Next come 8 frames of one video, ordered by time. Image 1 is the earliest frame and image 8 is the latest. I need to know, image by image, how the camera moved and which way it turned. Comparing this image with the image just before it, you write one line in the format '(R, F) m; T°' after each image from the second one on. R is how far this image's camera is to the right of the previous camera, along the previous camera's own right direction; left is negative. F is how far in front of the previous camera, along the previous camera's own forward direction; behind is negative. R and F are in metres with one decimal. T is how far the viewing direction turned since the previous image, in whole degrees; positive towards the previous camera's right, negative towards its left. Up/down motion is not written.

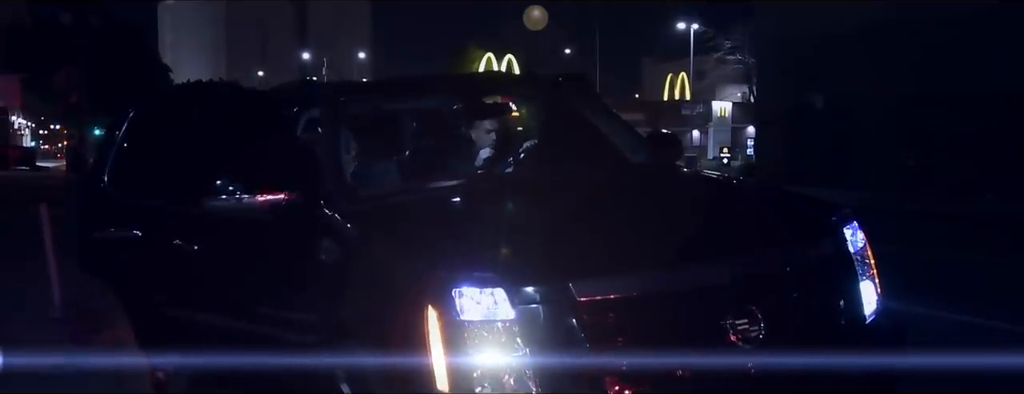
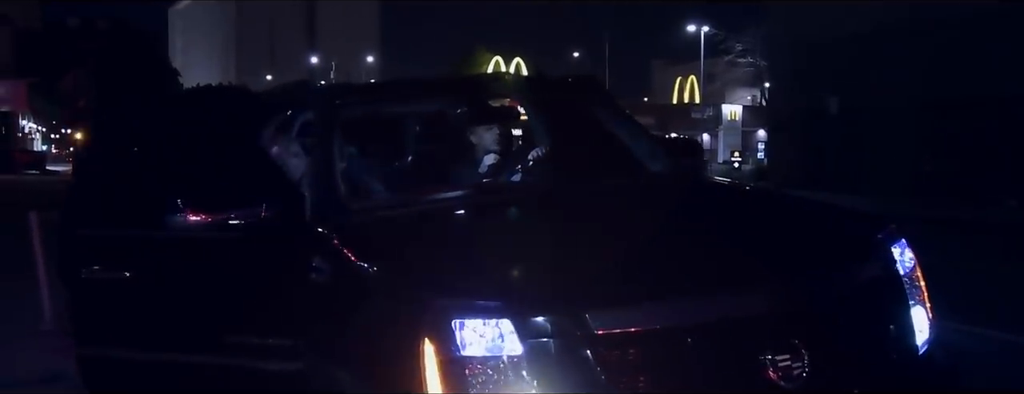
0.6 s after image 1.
(0.0, +0.3) m; 0°
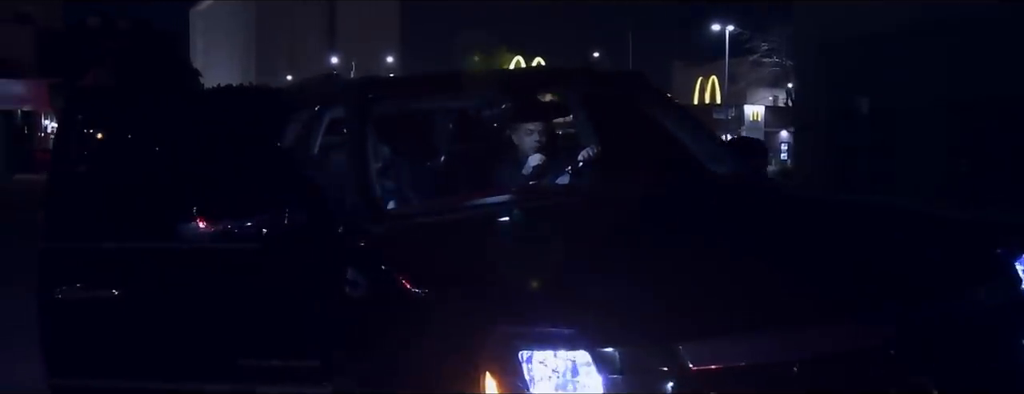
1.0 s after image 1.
(-0.1, +0.3) m; -1°
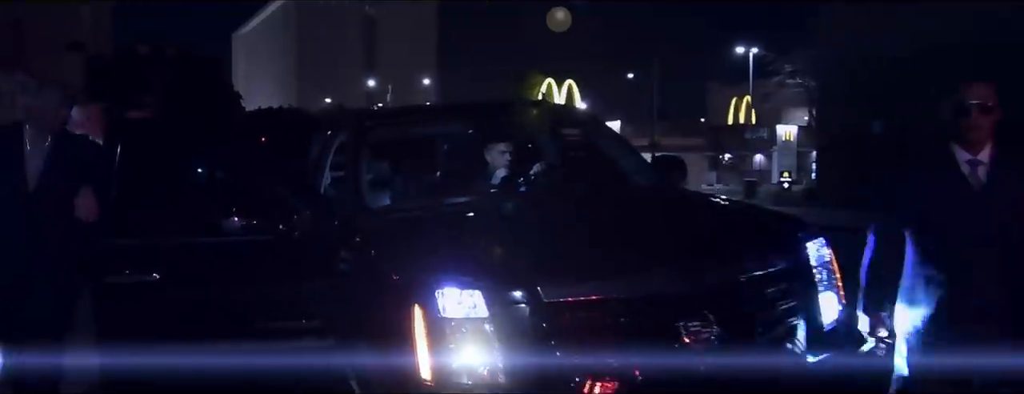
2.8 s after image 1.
(+0.2, -0.9) m; -2°
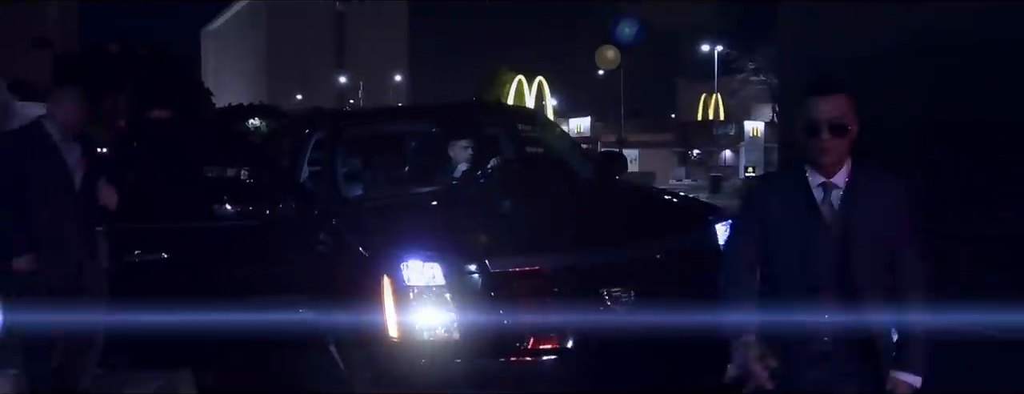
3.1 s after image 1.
(0.0, -0.5) m; +1°
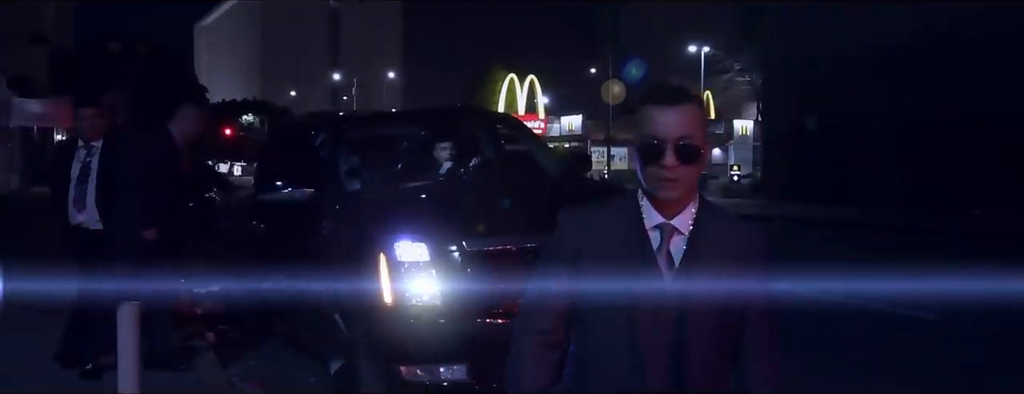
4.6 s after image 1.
(+0.1, -0.7) m; 0°
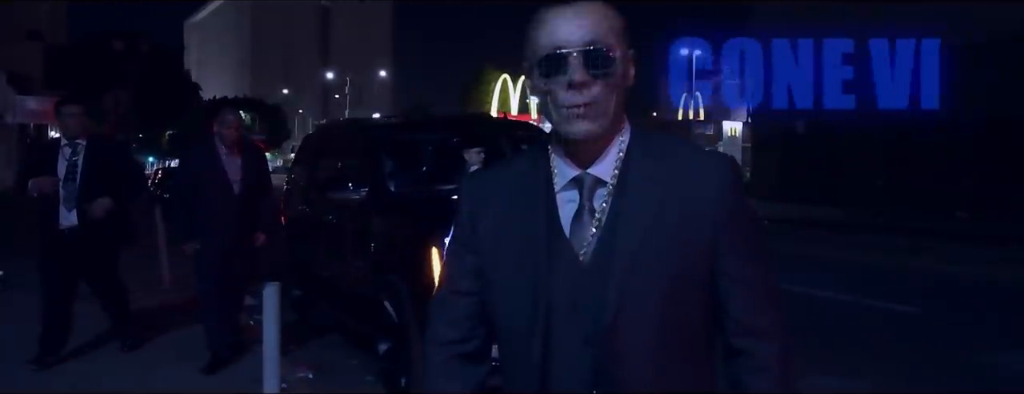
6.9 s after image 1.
(-0.2, -0.6) m; +1°
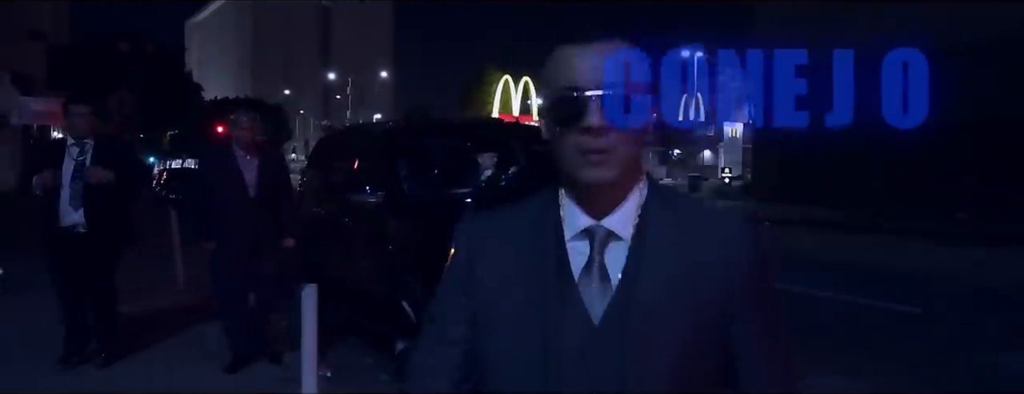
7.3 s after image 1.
(-0.1, -0.2) m; 0°
